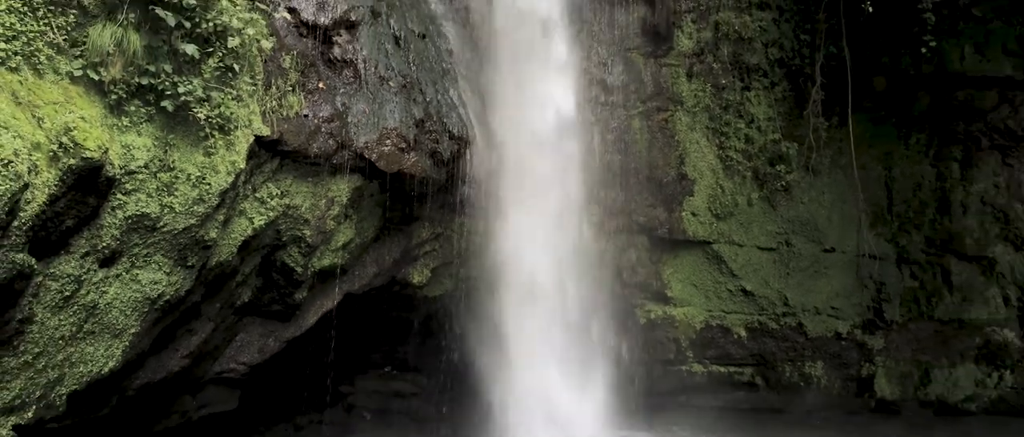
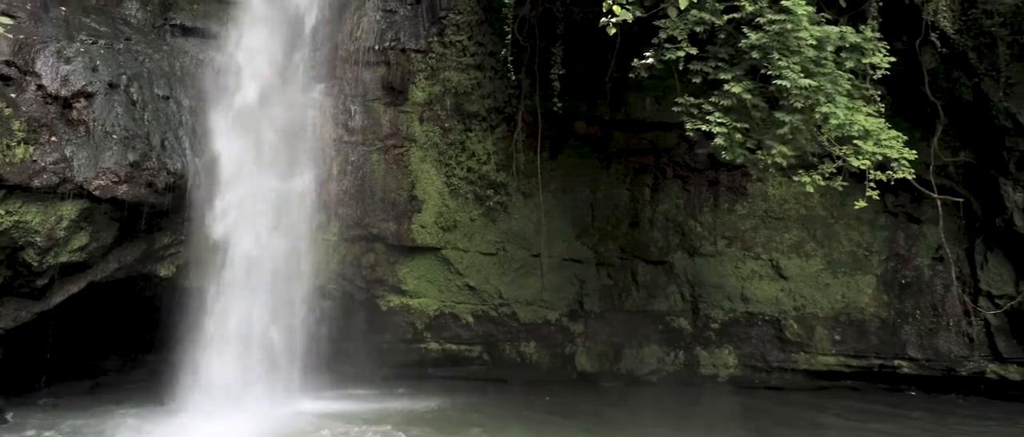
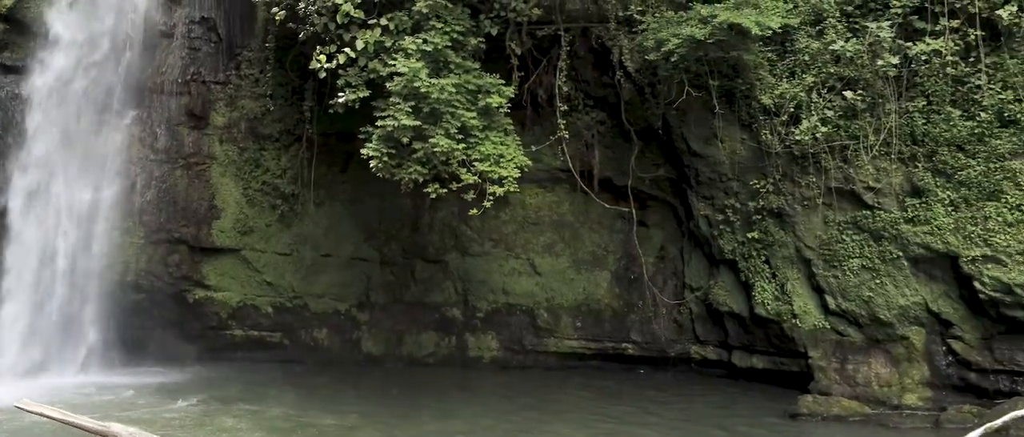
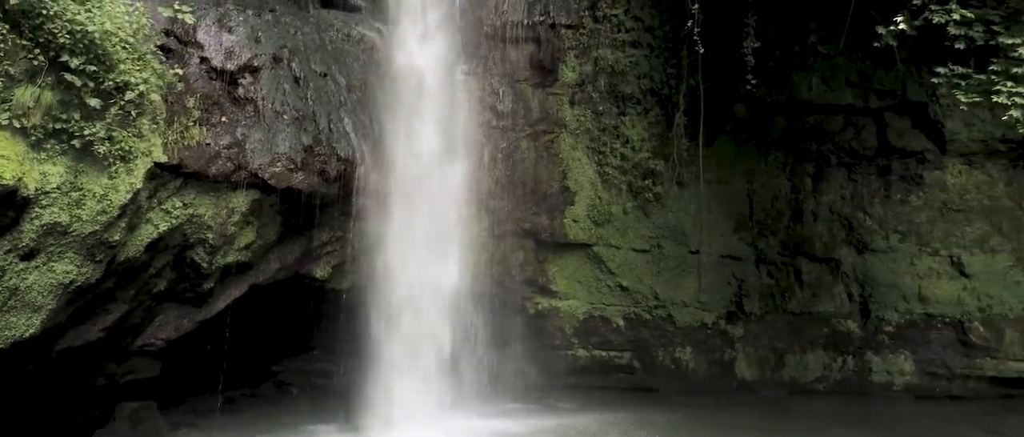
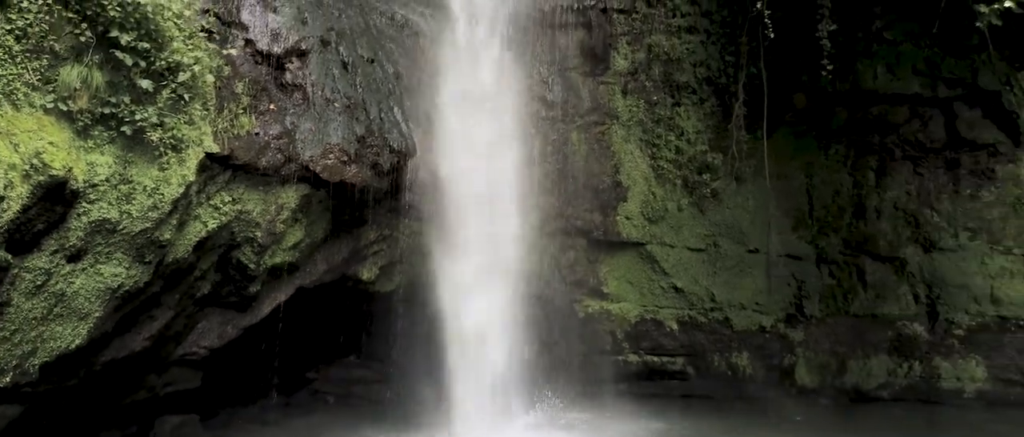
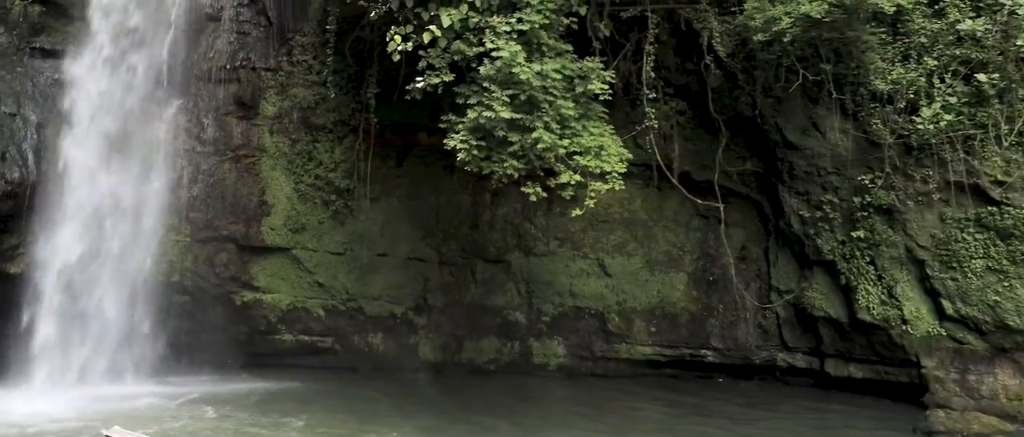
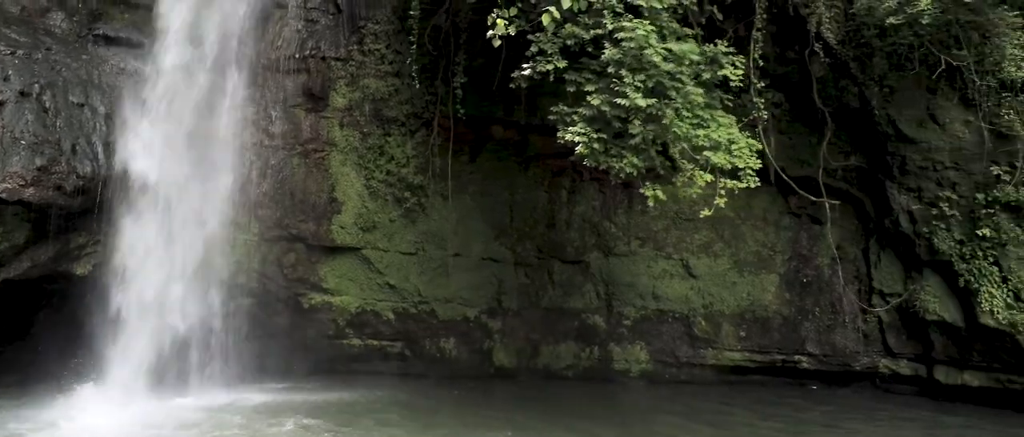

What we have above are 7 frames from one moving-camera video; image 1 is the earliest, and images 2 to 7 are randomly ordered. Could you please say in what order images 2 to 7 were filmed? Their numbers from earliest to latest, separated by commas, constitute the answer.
5, 4, 2, 7, 6, 3
